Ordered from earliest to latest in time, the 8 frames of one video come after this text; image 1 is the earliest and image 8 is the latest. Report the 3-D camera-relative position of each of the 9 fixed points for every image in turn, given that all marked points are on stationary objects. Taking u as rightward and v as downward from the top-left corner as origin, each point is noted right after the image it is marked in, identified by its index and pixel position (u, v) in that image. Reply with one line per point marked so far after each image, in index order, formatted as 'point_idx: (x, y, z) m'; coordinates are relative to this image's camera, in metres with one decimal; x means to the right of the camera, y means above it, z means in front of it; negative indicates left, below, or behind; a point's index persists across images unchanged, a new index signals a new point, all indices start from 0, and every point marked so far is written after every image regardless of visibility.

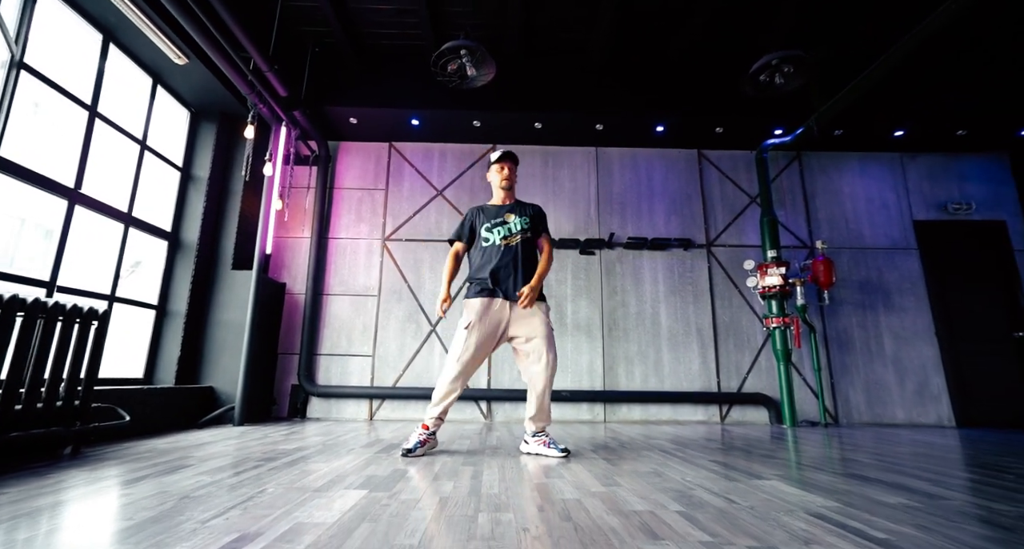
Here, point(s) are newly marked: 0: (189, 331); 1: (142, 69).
0: (-2.9, -0.5, +3.9) m
1: (-3.1, +1.7, +3.6) m
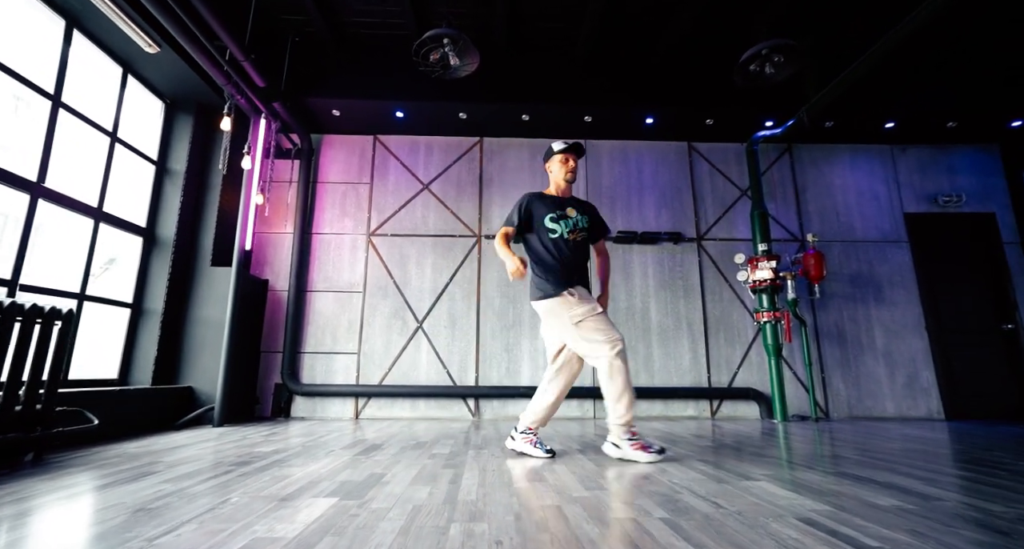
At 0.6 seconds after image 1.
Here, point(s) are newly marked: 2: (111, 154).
0: (-3.1, -0.5, +3.8) m
1: (-3.3, +1.8, +3.5) m
2: (-3.3, +1.0, +3.5) m
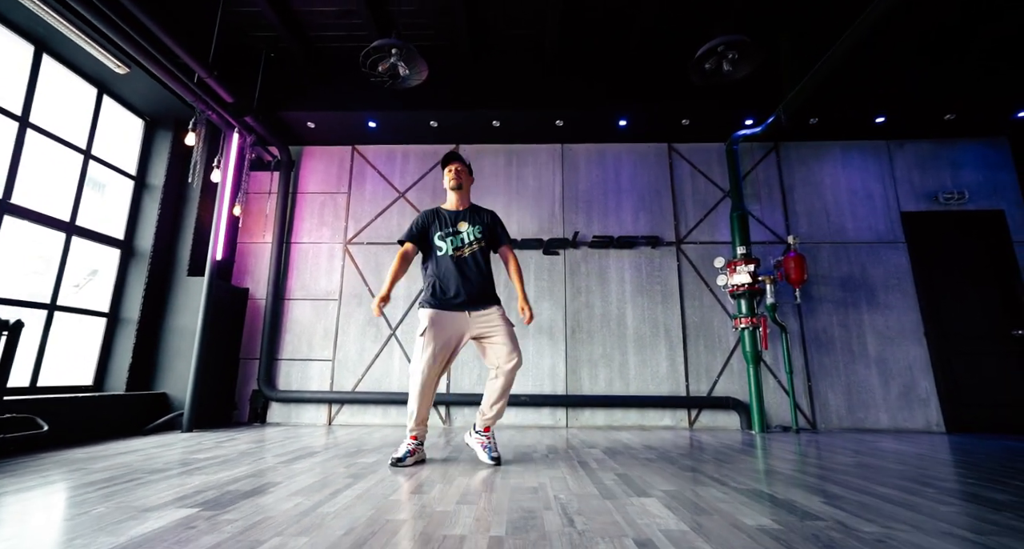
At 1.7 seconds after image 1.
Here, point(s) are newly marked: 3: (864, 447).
0: (-3.4, -0.6, +4.0) m
1: (-3.7, +1.7, +3.7) m
2: (-3.6, +0.9, +3.6) m
3: (+3.0, -1.5, +3.6) m
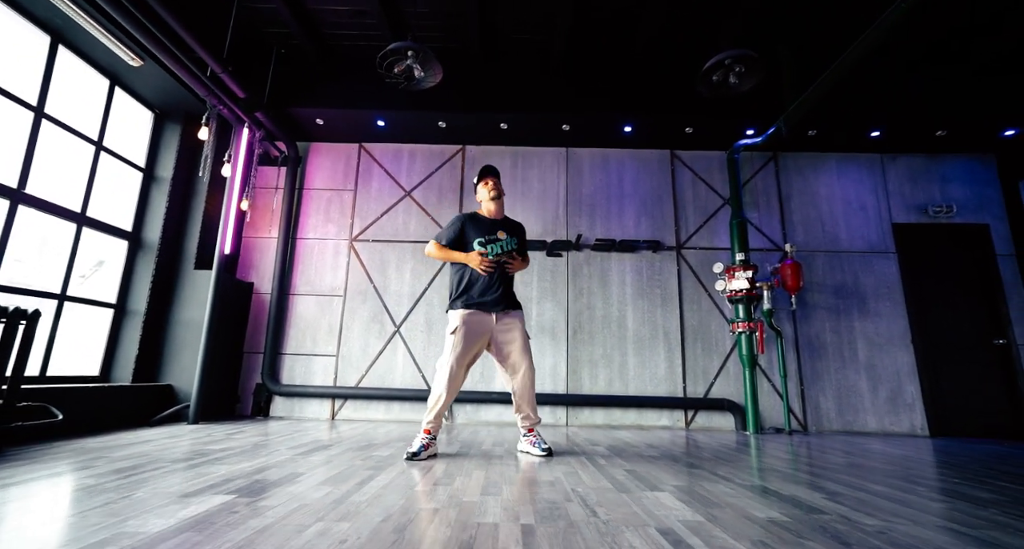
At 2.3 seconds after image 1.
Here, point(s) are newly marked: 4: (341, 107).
0: (-3.4, -0.5, +4.0) m
1: (-3.6, +1.7, +3.7) m
2: (-3.6, +1.0, +3.7) m
3: (+3.0, -1.5, +3.8) m
4: (-1.8, +1.8, +4.5) m
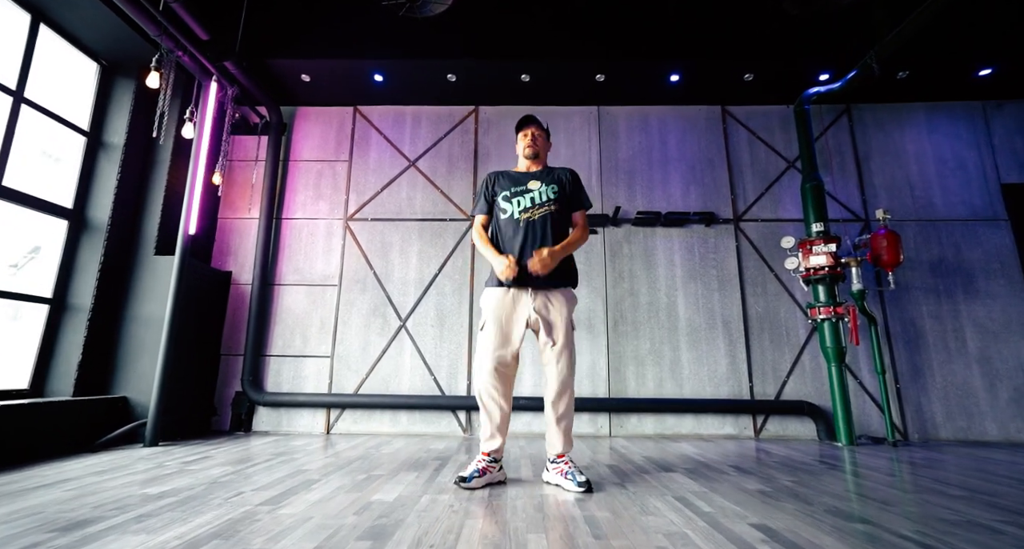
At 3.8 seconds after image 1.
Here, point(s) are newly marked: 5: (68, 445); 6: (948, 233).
0: (-3.1, -0.4, +3.2) m
1: (-3.3, +1.8, +2.9) m
2: (-3.3, +1.1, +2.9) m
3: (+3.3, -1.3, +3.0) m
4: (-1.6, +1.9, +3.7) m
5: (-2.9, -1.1, +2.8) m
6: (+3.9, +0.4, +3.9) m
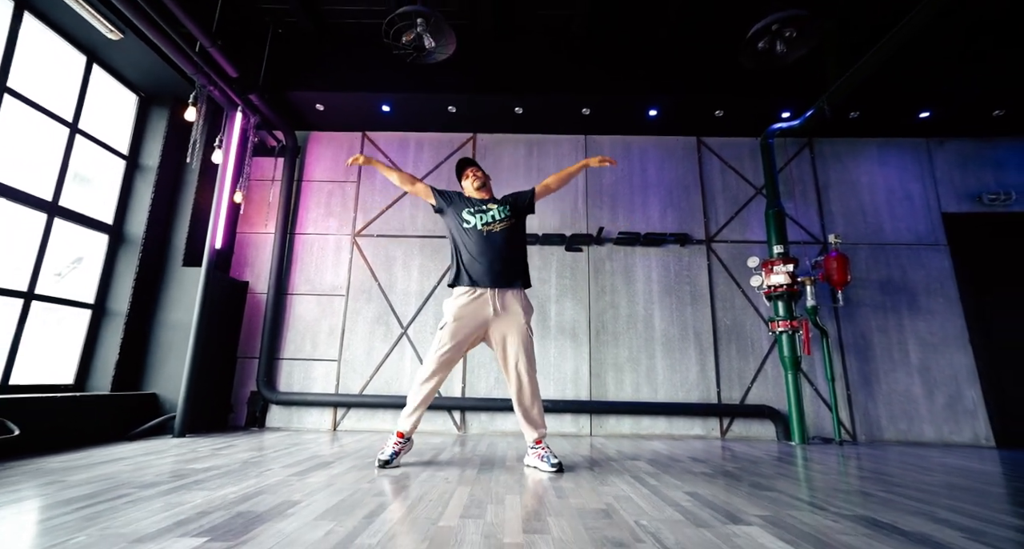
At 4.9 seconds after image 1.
0: (-3.2, -0.5, +3.6) m
1: (-3.4, +1.8, +3.3) m
2: (-3.4, +1.0, +3.3) m
3: (+3.2, -1.5, +3.4) m
4: (-1.6, +1.8, +4.2) m
5: (-3.0, -1.2, +3.1) m
6: (+3.9, +0.2, +4.3) m
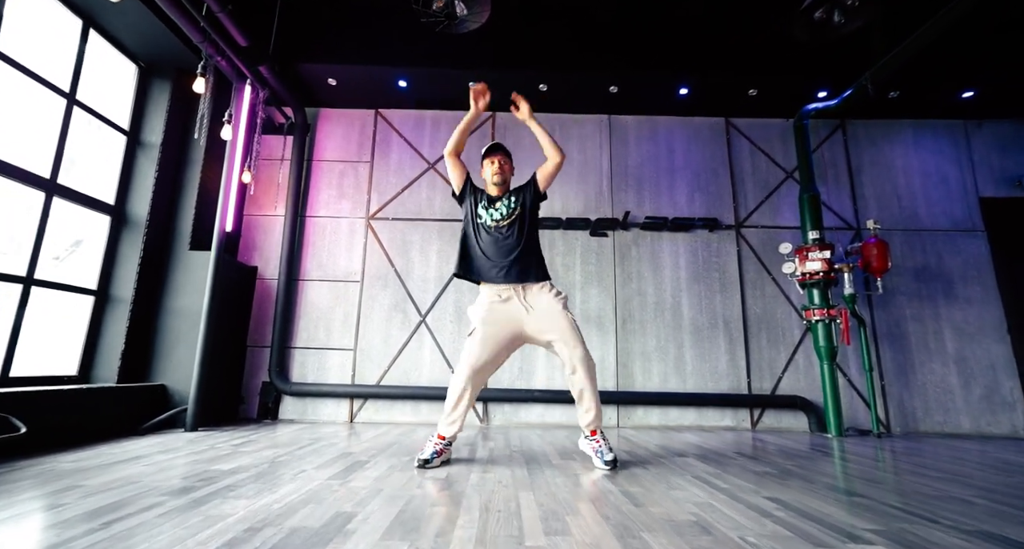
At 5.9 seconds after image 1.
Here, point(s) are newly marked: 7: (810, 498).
0: (-2.9, -0.4, +3.4) m
1: (-3.1, +1.9, +3.0) m
2: (-3.1, +1.1, +3.0) m
3: (+3.4, -1.4, +3.3) m
4: (-1.4, +1.9, +3.9) m
5: (-2.7, -1.1, +2.9) m
6: (+4.1, +0.3, +4.2) m
7: (+1.2, -0.9, +1.8) m
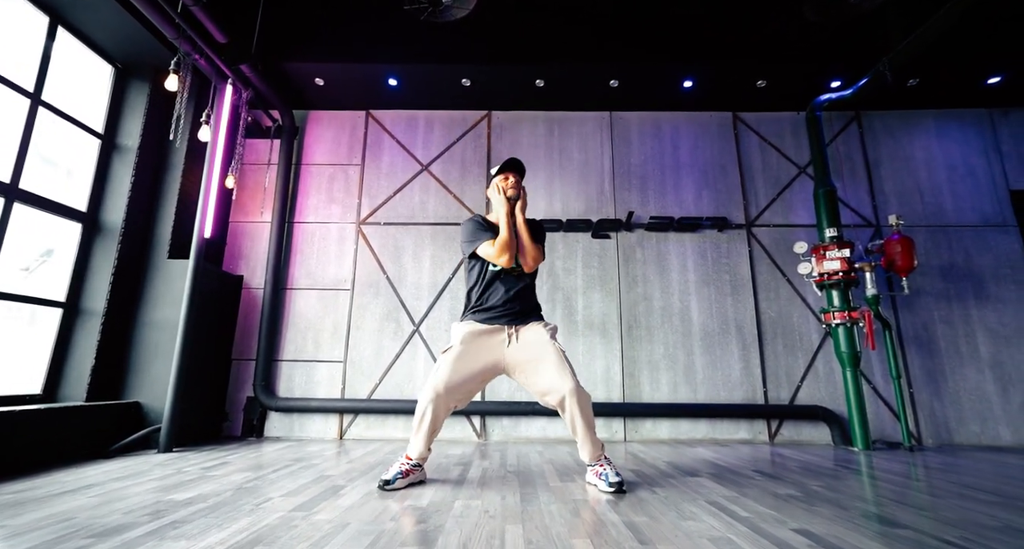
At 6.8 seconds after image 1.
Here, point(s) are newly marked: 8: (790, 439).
0: (-3.0, -0.4, +3.2) m
1: (-3.2, +1.8, +2.9) m
2: (-3.2, +1.0, +2.9) m
3: (+3.4, -1.3, +3.0) m
4: (-1.5, +1.9, +3.7) m
5: (-2.7, -1.1, +2.7) m
6: (+4.1, +0.3, +3.9) m
7: (+1.2, -0.9, +1.5) m
8: (+2.4, -1.4, +3.7) m
